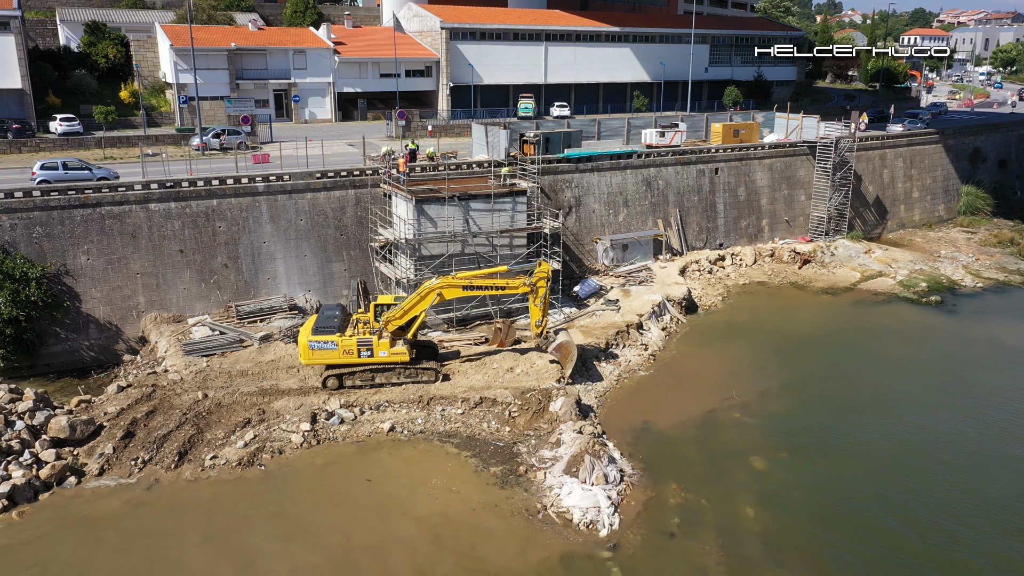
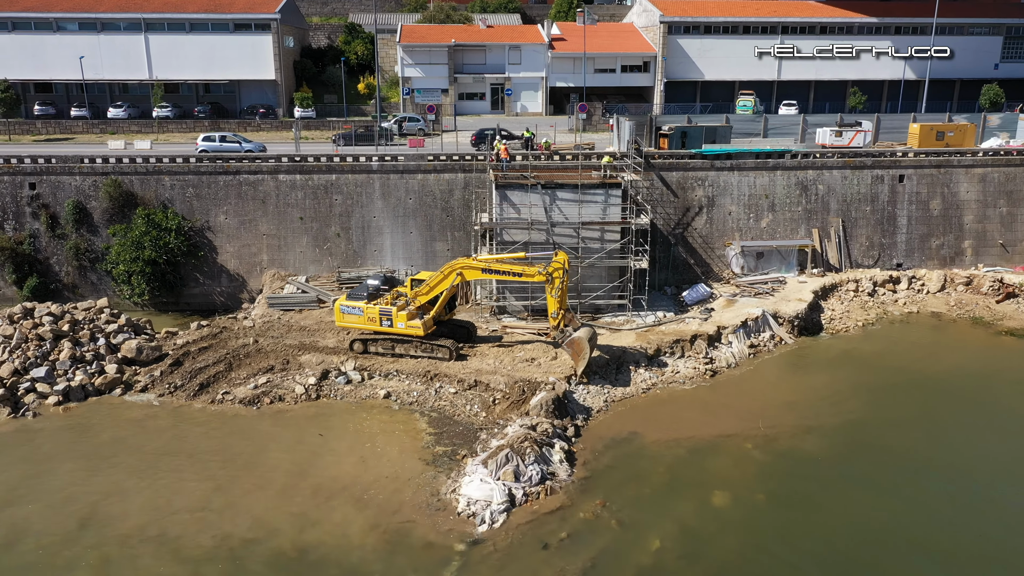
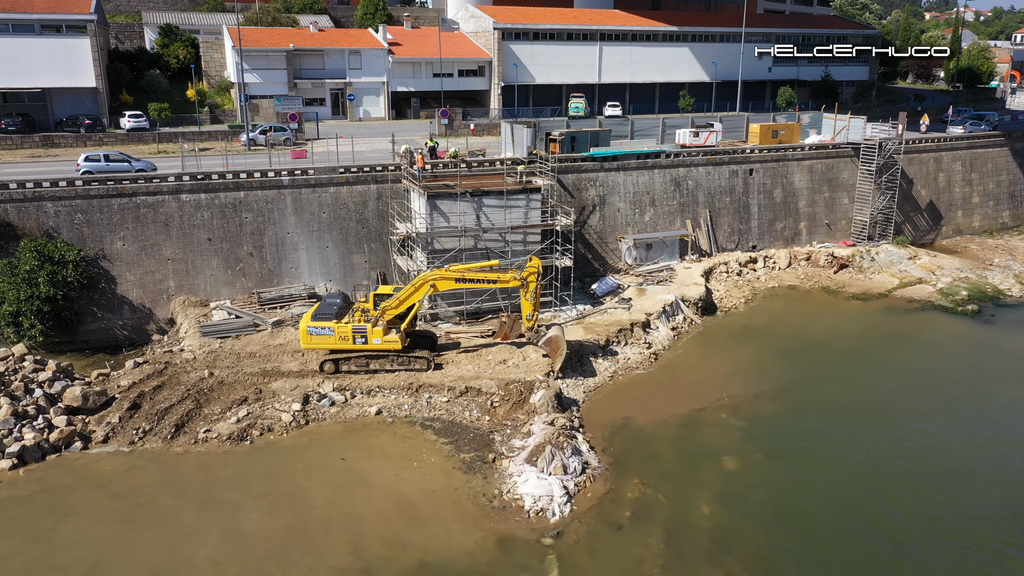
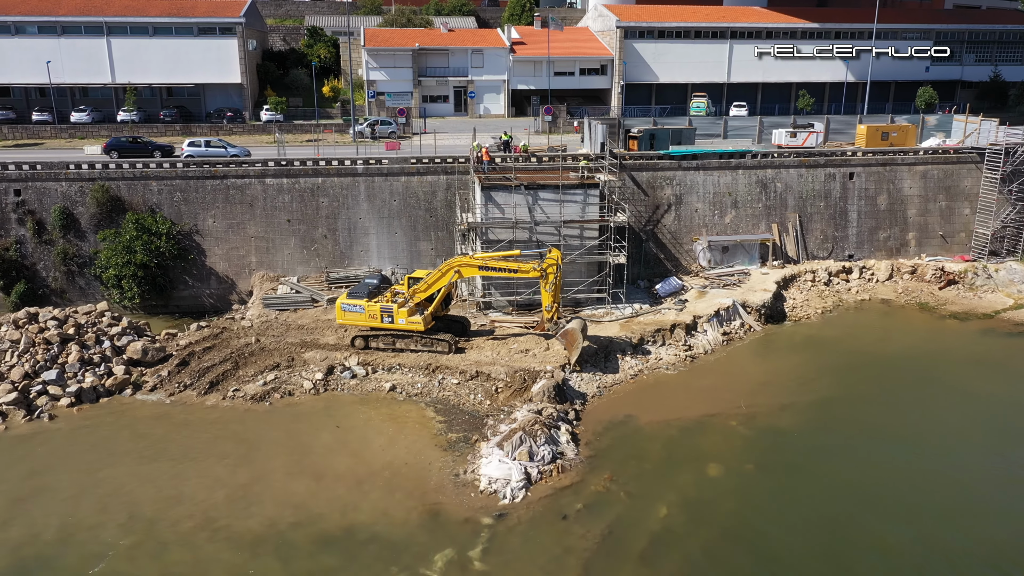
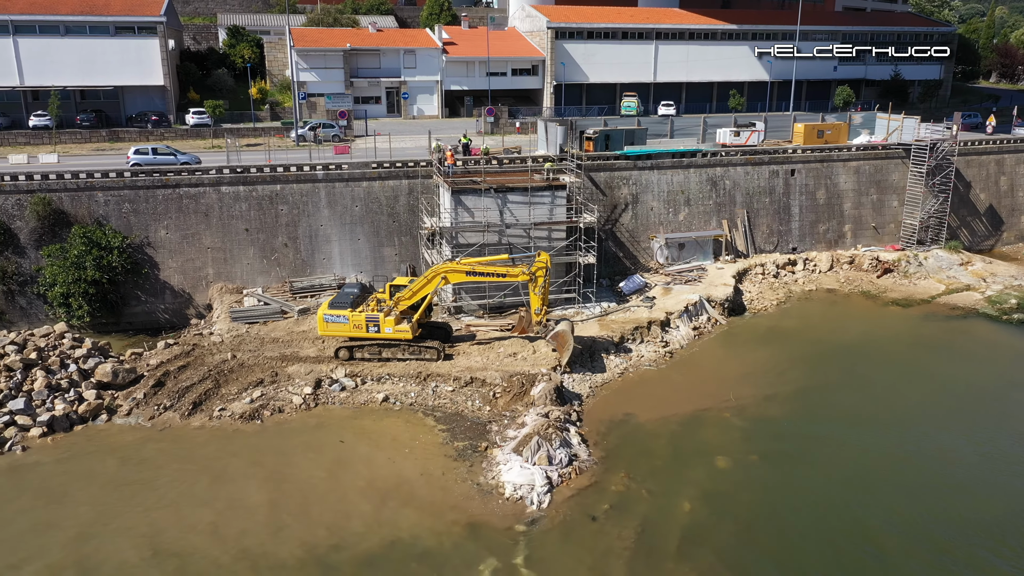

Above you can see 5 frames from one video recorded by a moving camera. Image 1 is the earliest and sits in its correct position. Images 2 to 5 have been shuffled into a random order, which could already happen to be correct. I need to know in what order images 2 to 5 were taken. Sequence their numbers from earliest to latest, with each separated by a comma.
3, 5, 4, 2
